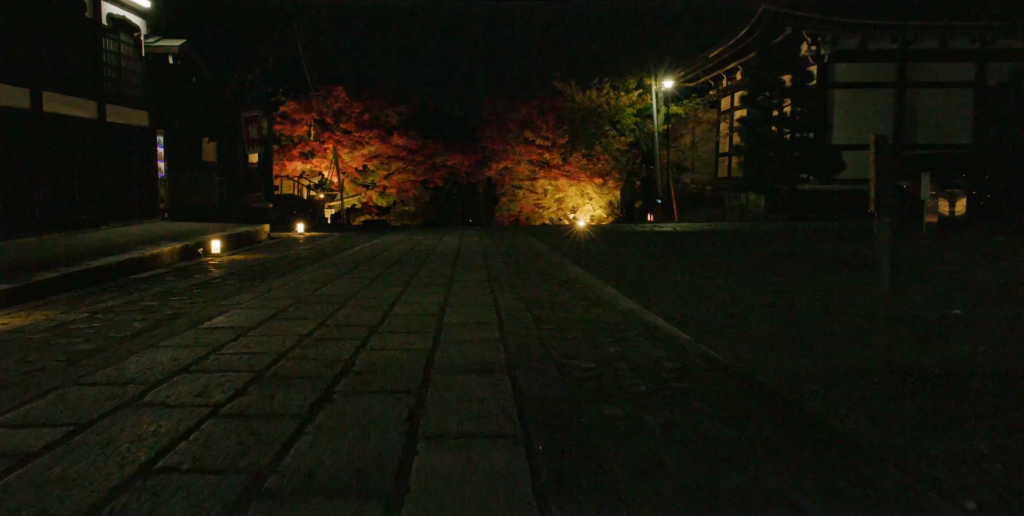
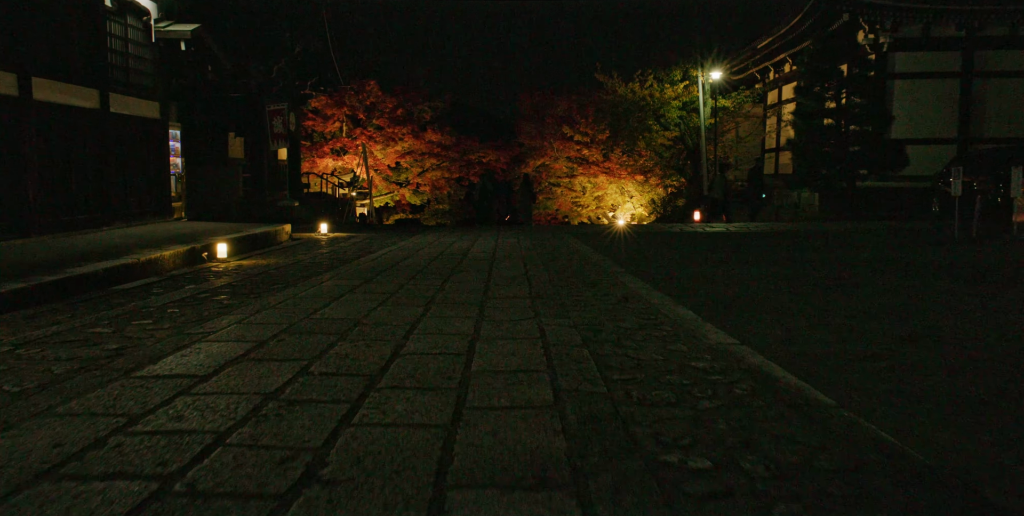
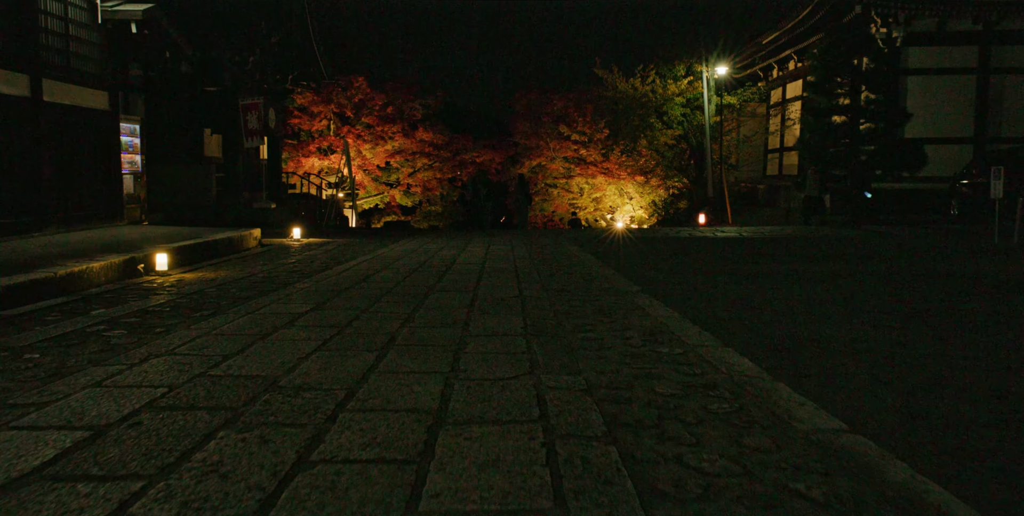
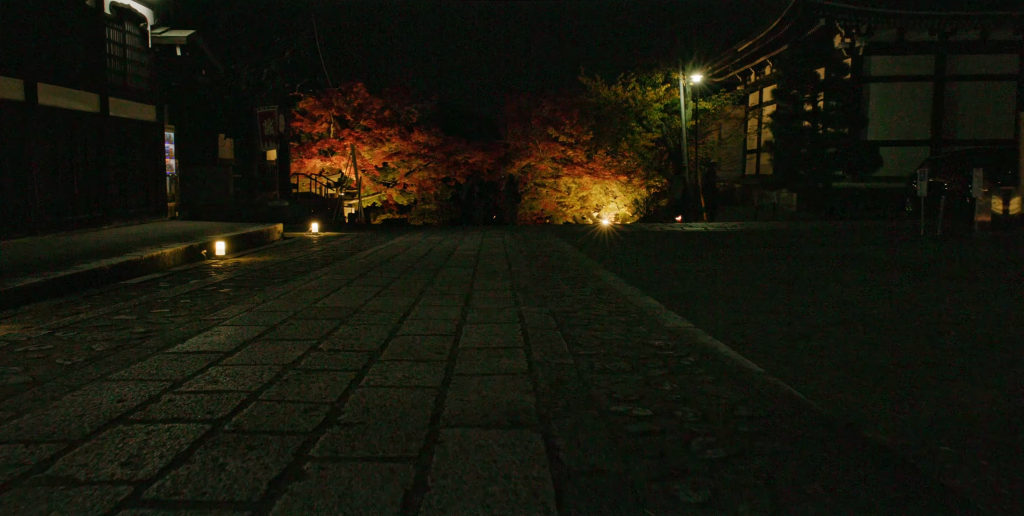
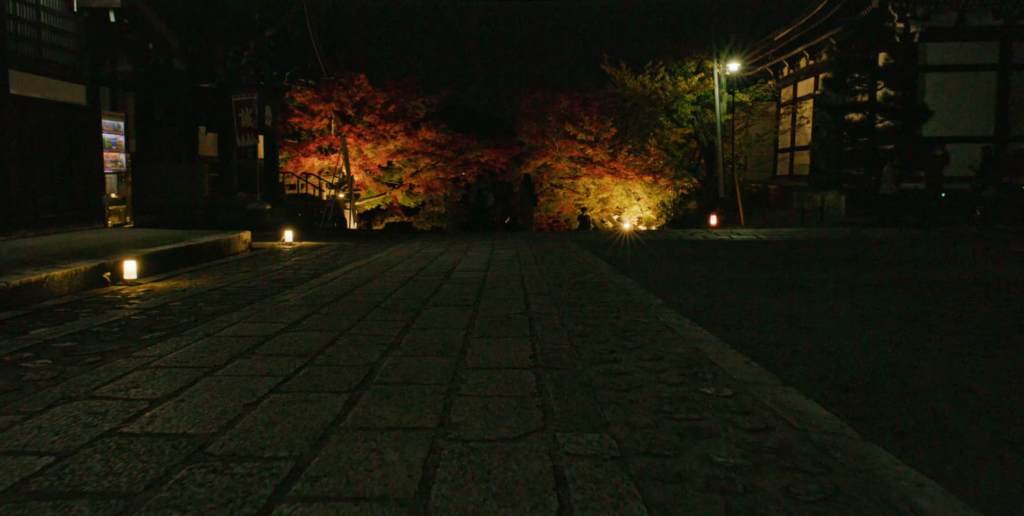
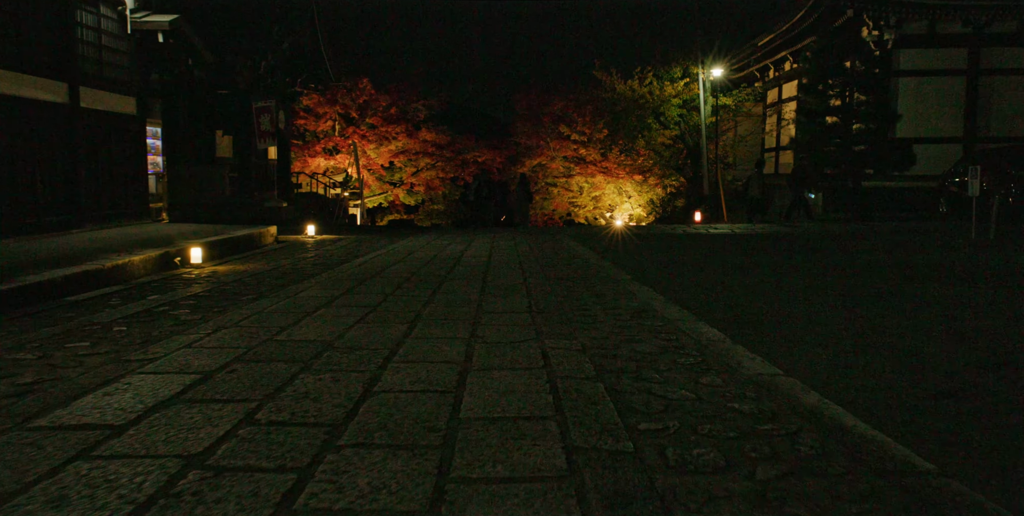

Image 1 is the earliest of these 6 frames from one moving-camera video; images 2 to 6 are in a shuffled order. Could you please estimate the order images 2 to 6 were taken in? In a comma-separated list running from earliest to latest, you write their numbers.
4, 2, 6, 3, 5
